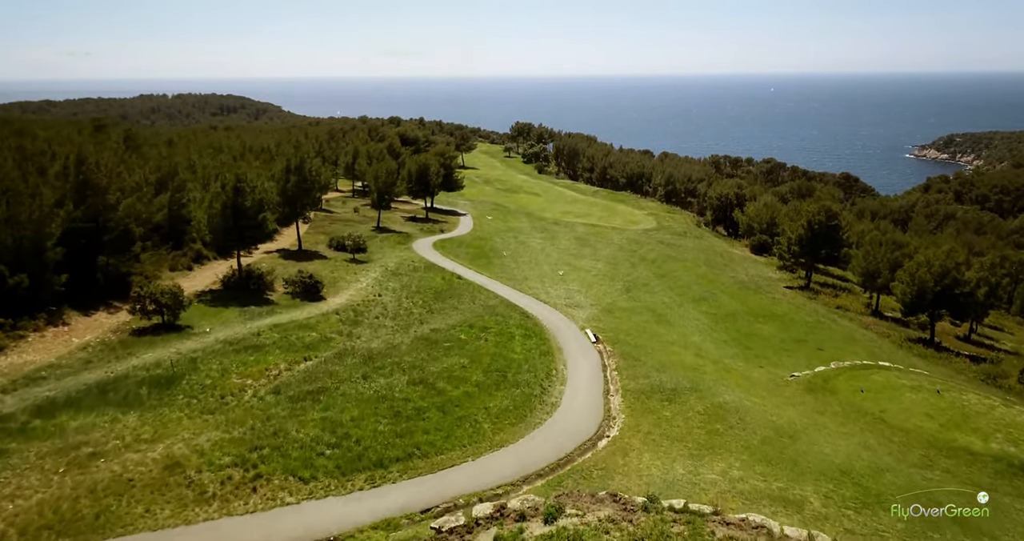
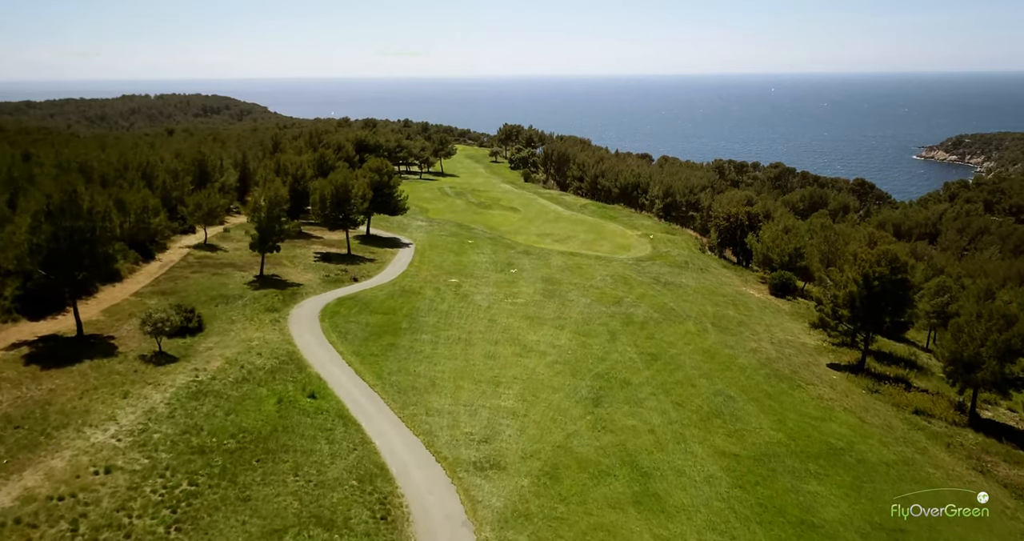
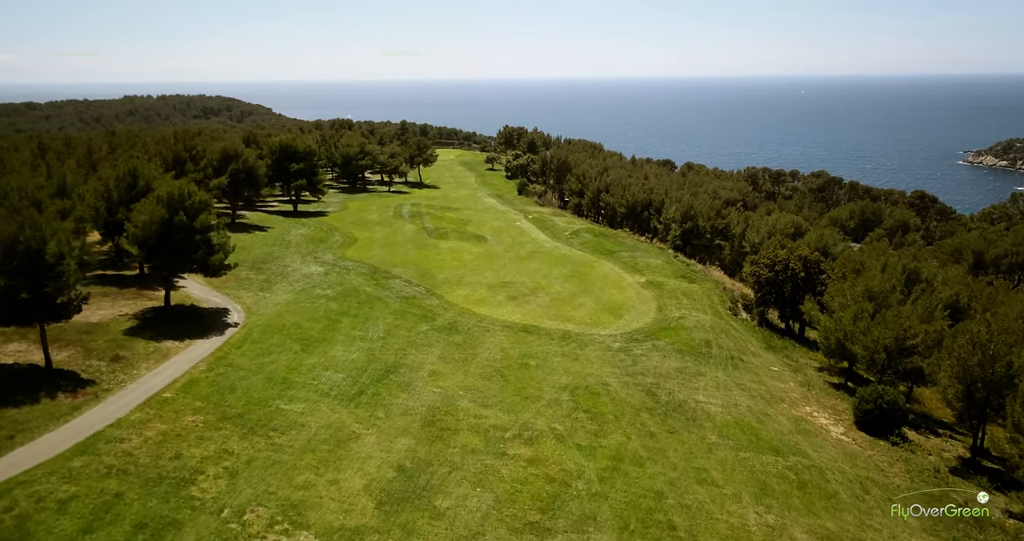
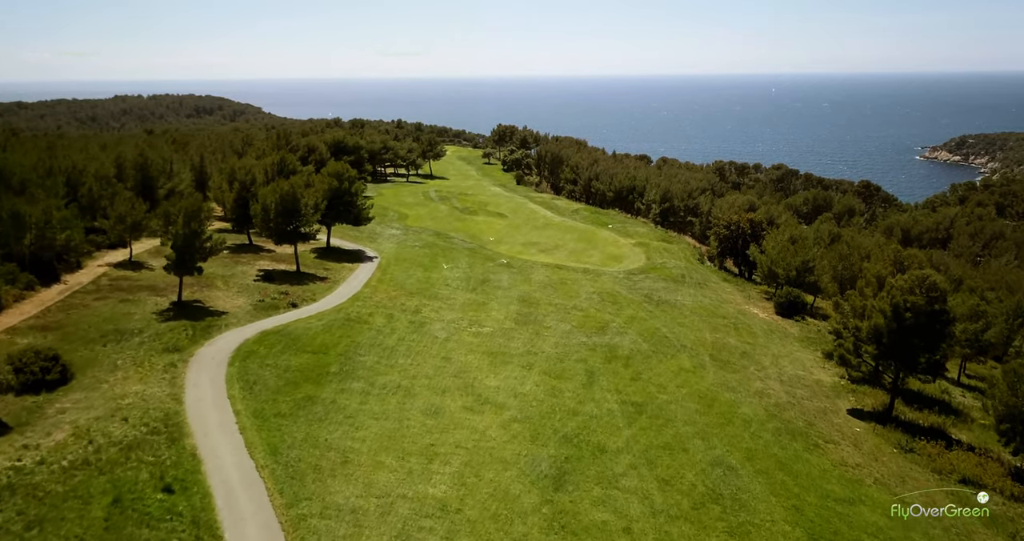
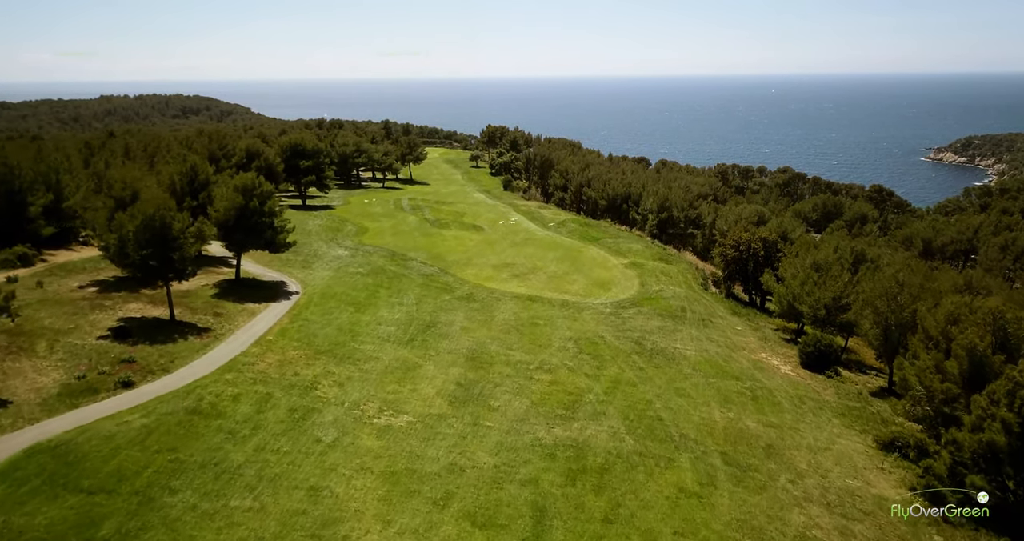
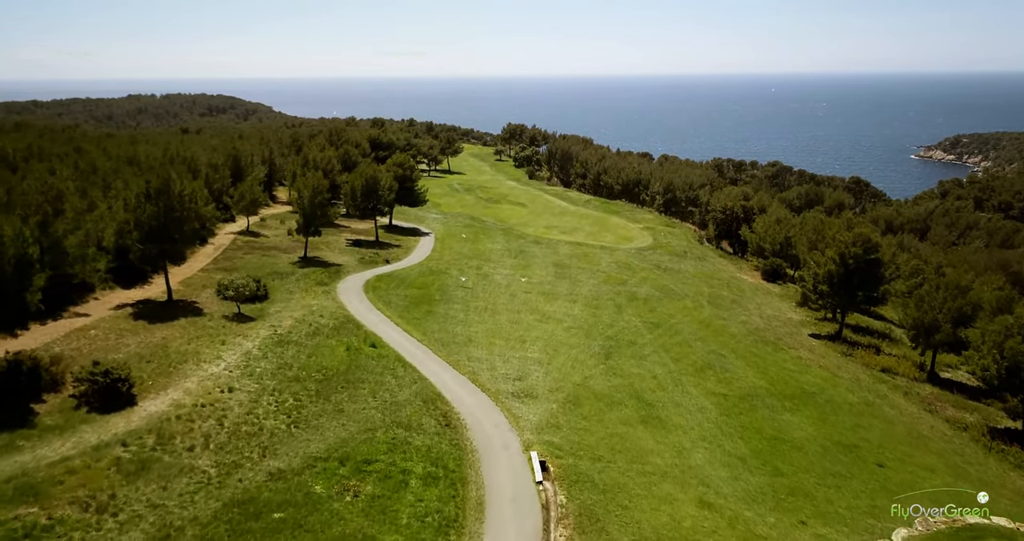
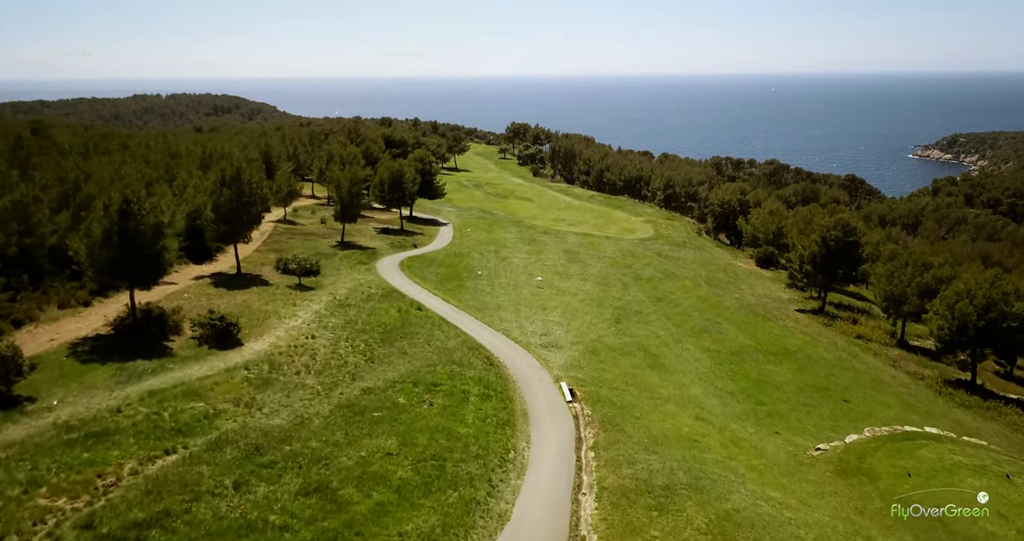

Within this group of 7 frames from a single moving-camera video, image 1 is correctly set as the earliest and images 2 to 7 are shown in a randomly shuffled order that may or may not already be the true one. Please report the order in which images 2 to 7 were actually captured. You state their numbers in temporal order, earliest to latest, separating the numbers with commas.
7, 6, 2, 4, 5, 3
